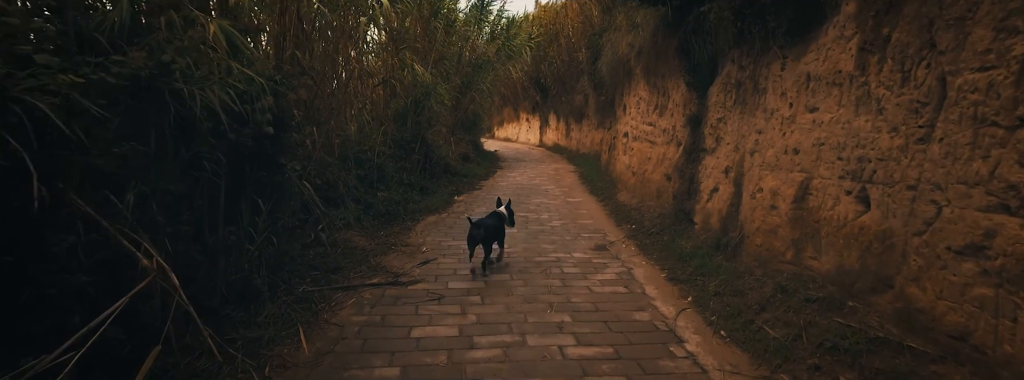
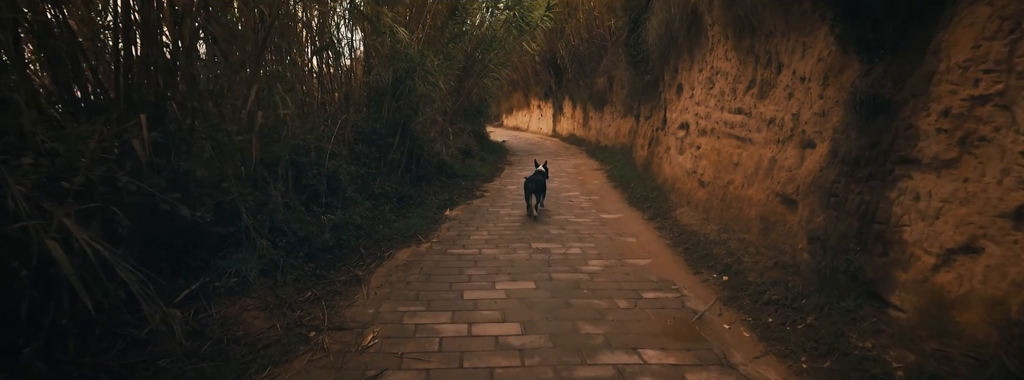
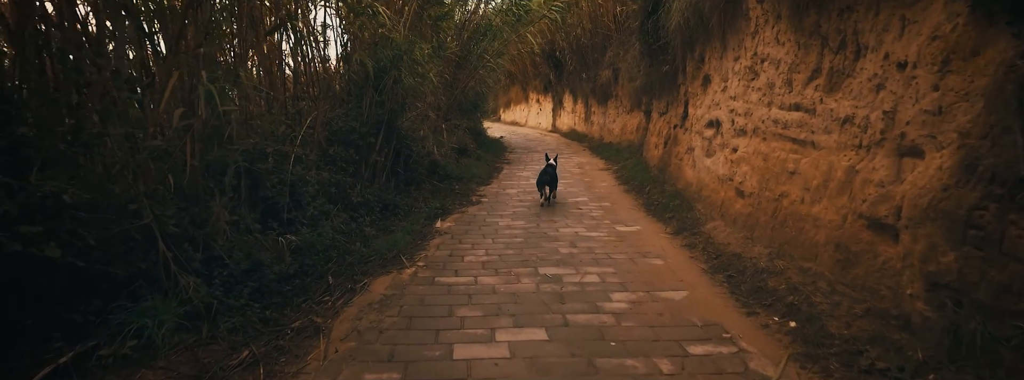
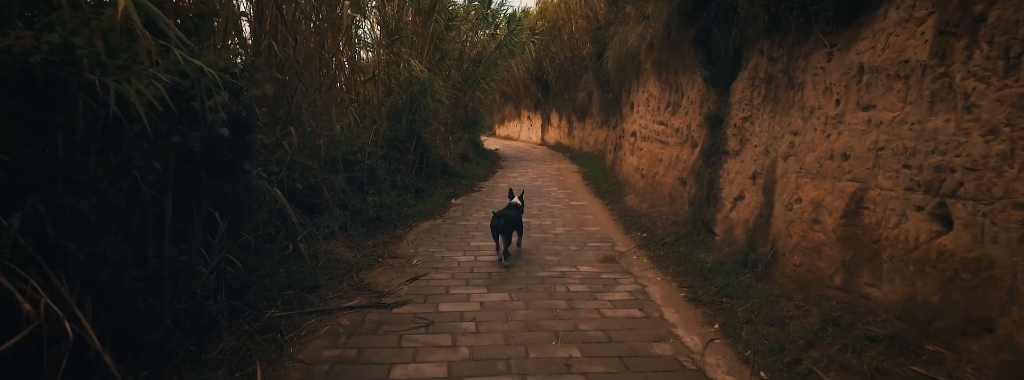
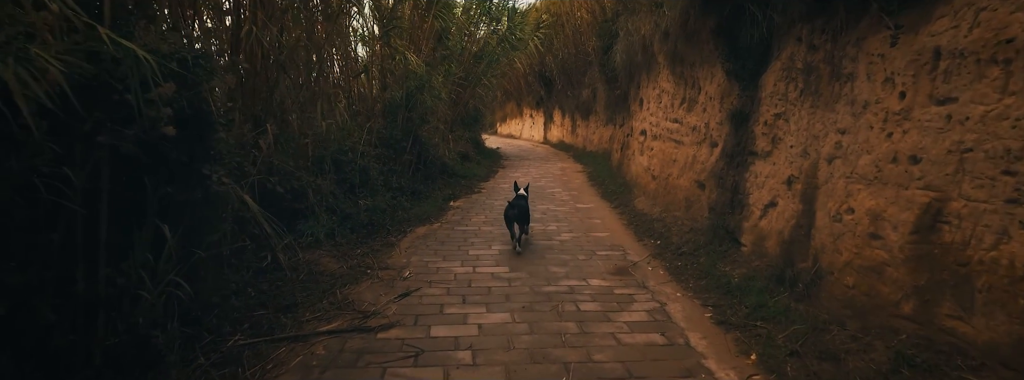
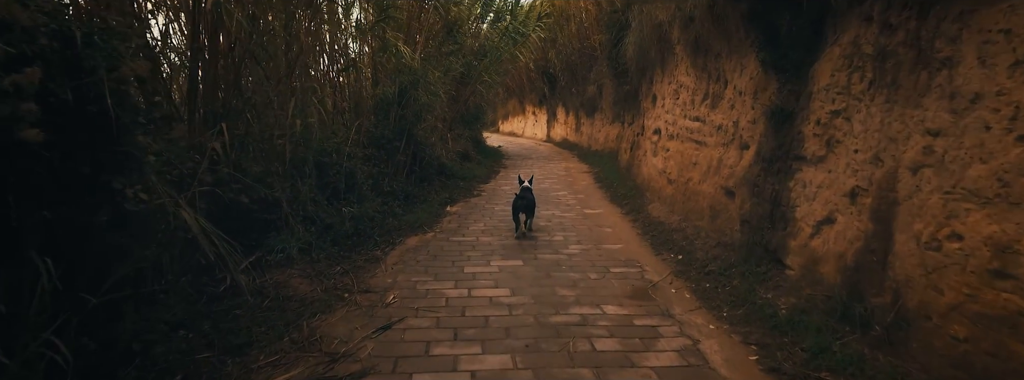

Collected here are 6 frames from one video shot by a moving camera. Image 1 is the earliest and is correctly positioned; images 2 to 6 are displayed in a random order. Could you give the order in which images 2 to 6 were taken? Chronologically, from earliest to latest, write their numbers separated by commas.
4, 5, 6, 2, 3
